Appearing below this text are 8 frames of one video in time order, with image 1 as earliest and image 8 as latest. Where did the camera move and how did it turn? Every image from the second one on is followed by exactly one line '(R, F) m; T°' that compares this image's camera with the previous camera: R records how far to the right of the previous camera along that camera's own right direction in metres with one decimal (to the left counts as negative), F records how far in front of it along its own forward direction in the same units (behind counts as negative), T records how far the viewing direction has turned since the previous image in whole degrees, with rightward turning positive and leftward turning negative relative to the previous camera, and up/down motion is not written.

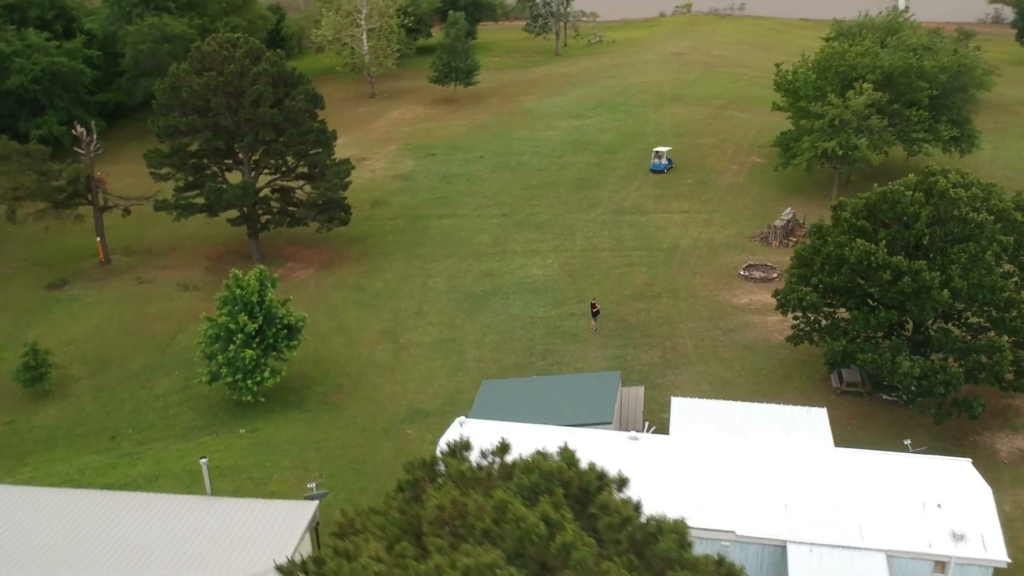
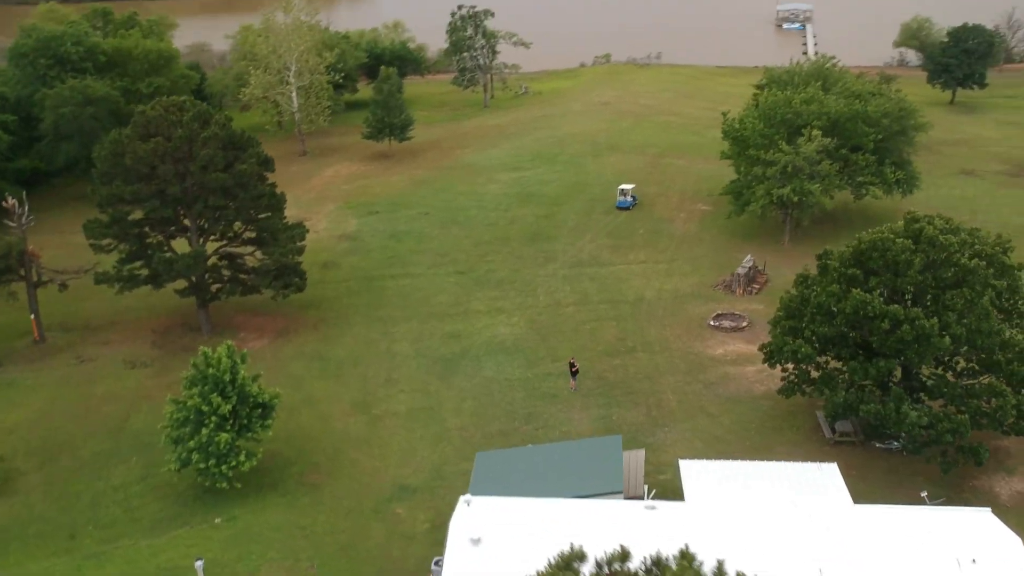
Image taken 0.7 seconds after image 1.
(-1.6, +0.9) m; +5°
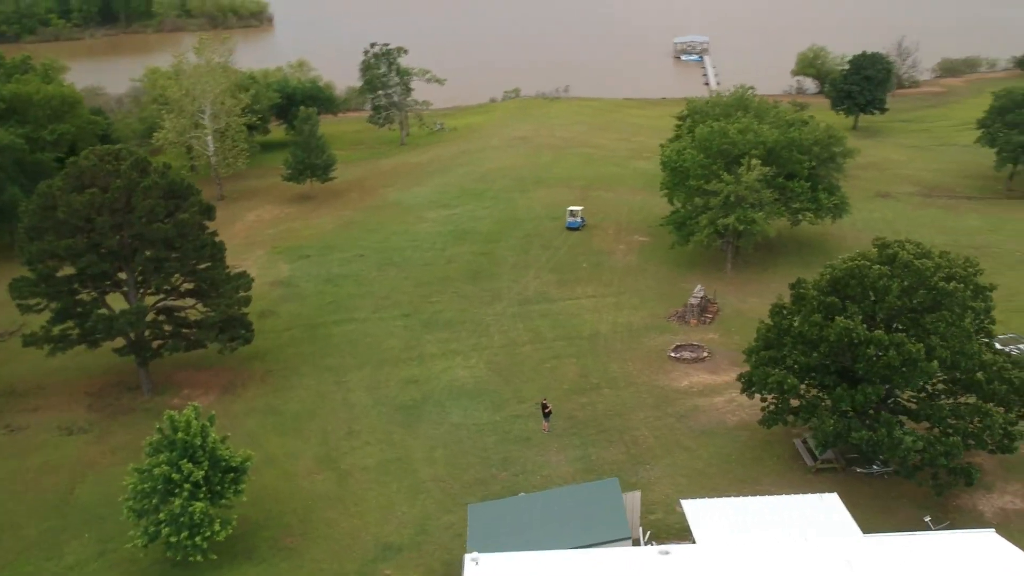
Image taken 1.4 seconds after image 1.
(-1.8, +0.7) m; +6°
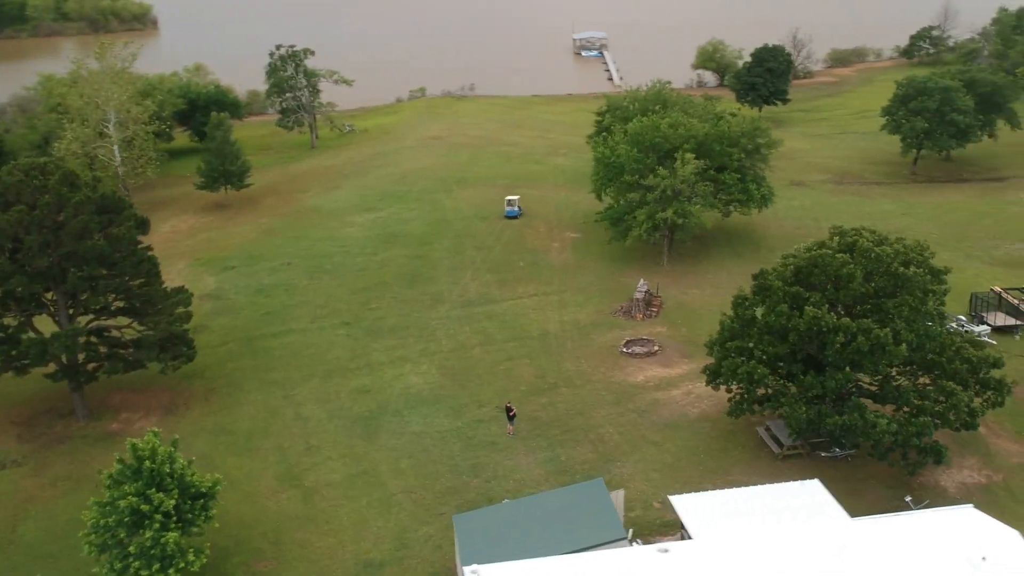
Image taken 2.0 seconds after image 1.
(-1.6, +0.4) m; +6°
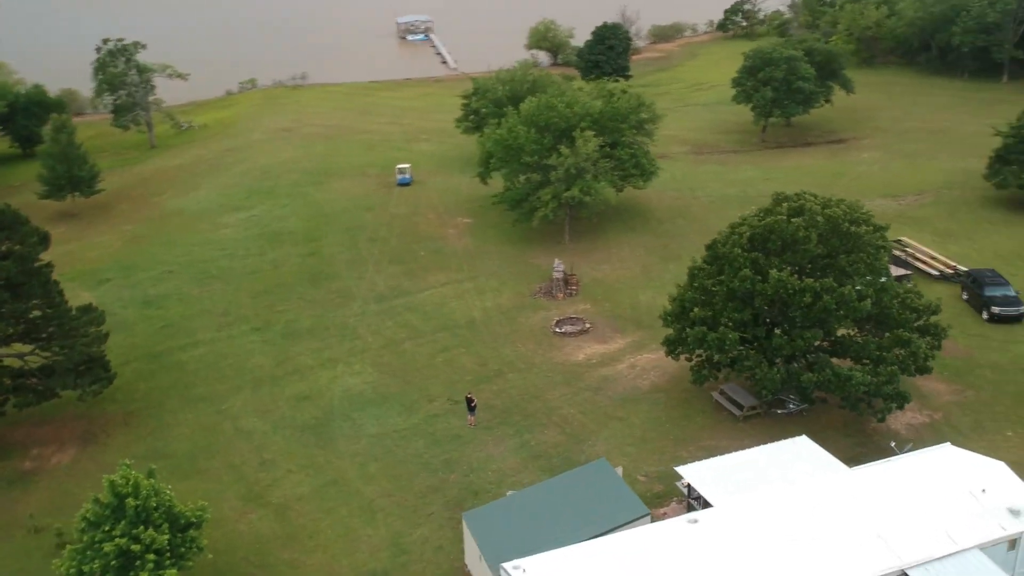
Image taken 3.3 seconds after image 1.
(-3.5, +0.7) m; +11°
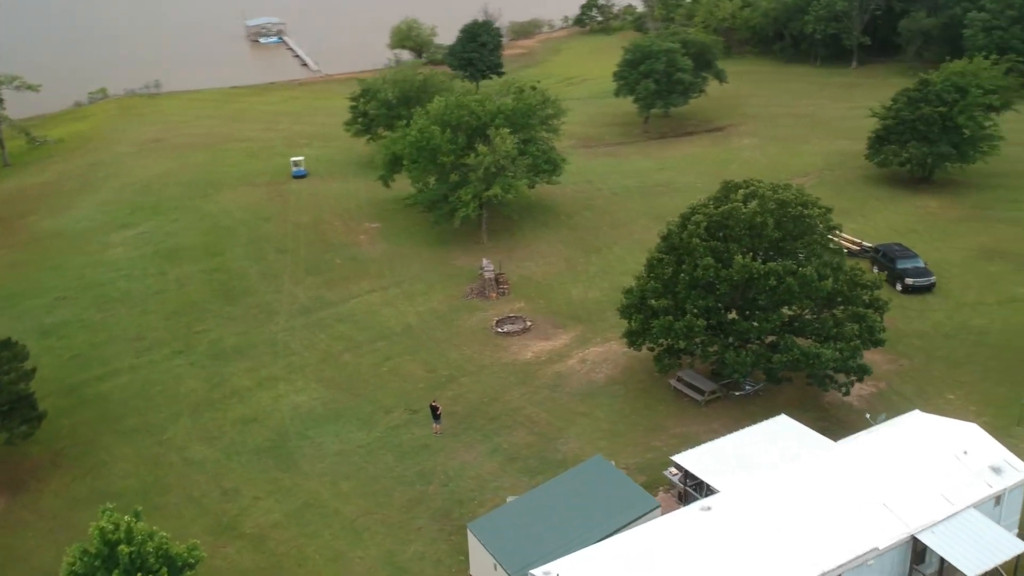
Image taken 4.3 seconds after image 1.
(-2.7, +0.5) m; +9°
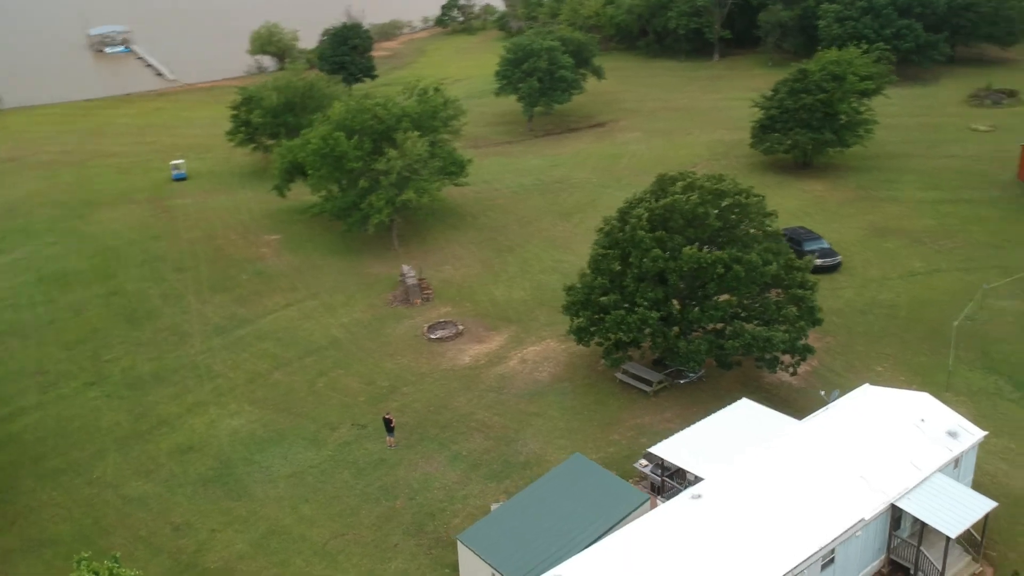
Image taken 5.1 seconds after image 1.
(-2.2, +0.4) m; +9°
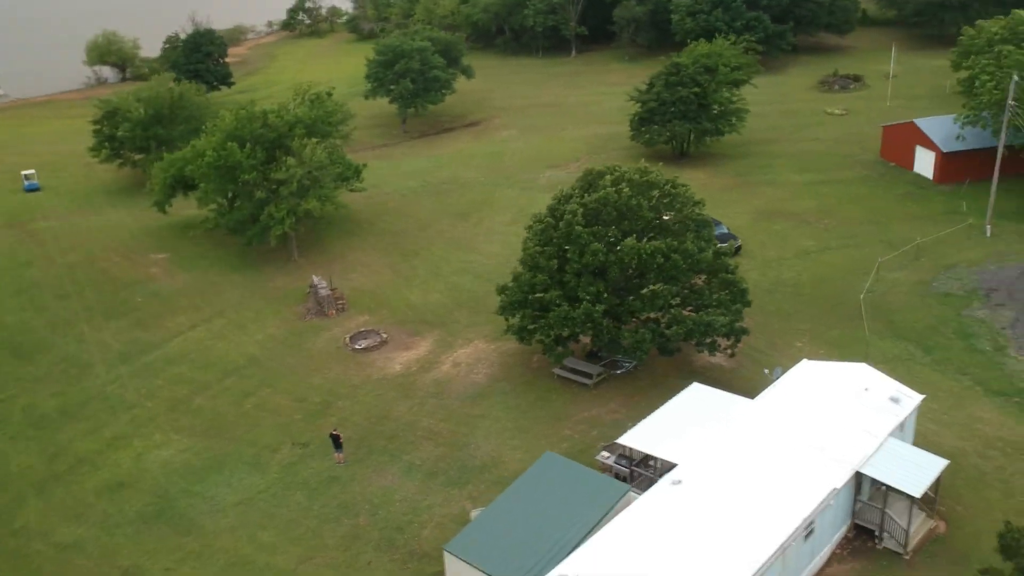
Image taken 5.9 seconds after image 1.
(-2.3, +0.3) m; +9°
